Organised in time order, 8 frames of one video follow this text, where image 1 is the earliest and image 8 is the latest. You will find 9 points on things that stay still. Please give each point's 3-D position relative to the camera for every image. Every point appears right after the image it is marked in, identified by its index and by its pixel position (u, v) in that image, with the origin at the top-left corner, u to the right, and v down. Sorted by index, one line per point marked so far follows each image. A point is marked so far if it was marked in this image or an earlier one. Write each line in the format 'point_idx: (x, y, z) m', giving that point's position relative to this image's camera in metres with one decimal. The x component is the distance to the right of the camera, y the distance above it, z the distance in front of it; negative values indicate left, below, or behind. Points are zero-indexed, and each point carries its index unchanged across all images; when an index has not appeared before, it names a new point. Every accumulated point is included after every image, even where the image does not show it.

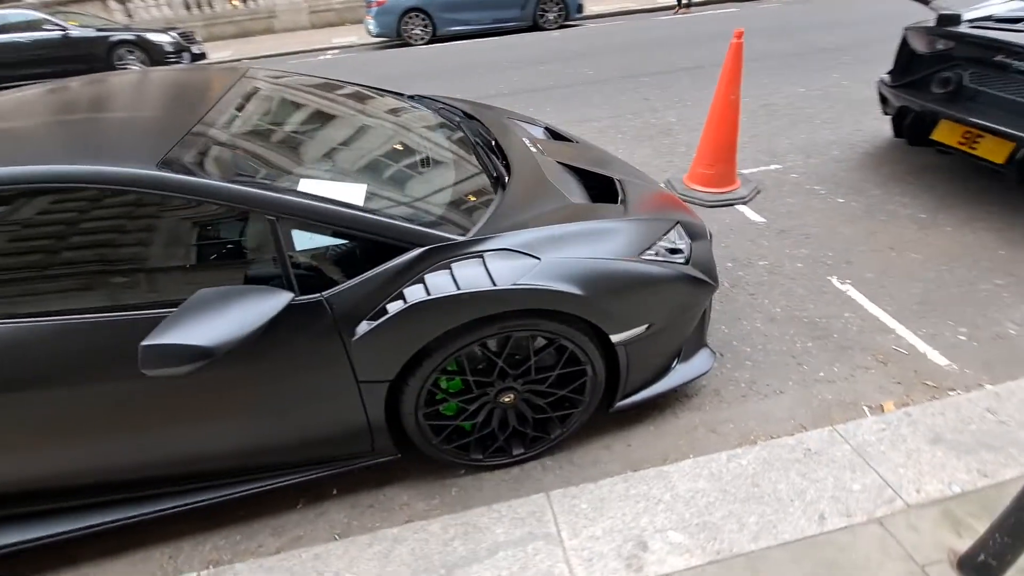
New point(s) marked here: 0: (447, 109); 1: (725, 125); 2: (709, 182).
0: (-0.5, +1.4, +3.7) m
1: (+1.8, +1.4, +4.3) m
2: (+1.8, +1.0, +4.6) m
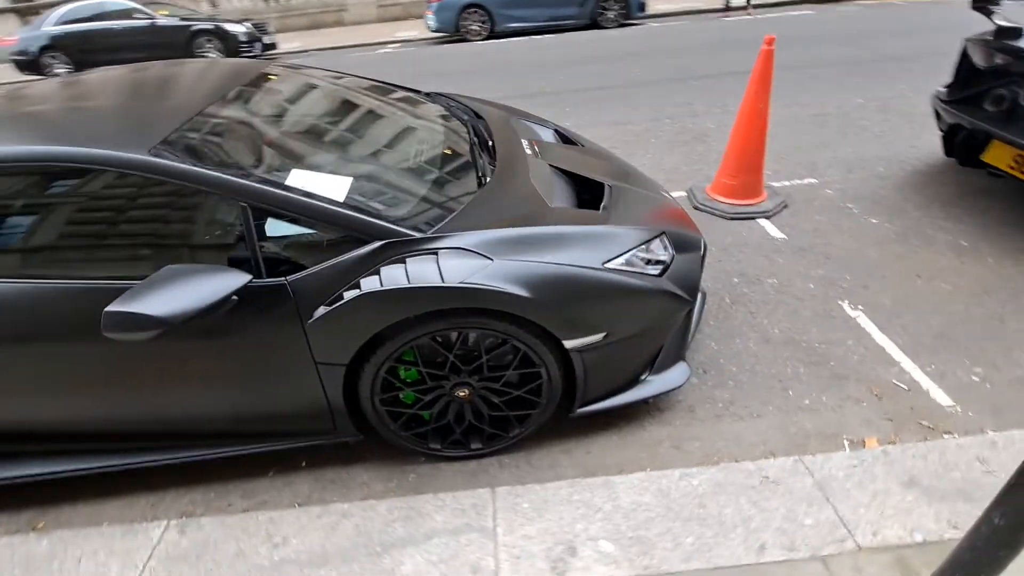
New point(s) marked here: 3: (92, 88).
0: (-0.4, +1.4, +3.8) m
1: (+2.0, +1.3, +4.2) m
2: (+1.9, +0.8, +4.4) m
3: (-2.1, +1.0, +2.6) m
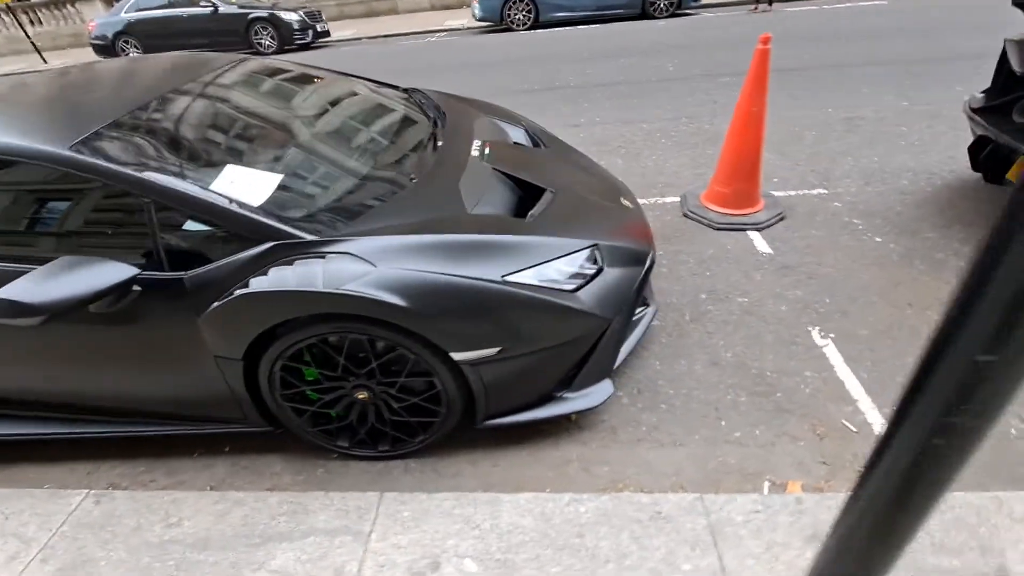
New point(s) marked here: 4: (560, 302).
0: (-0.5, +1.4, +3.8) m
1: (+1.8, +1.2, +3.9) m
2: (+1.8, +0.7, +4.1) m
3: (-2.4, +1.1, +2.8) m
4: (+0.2, -0.1, +2.3) m
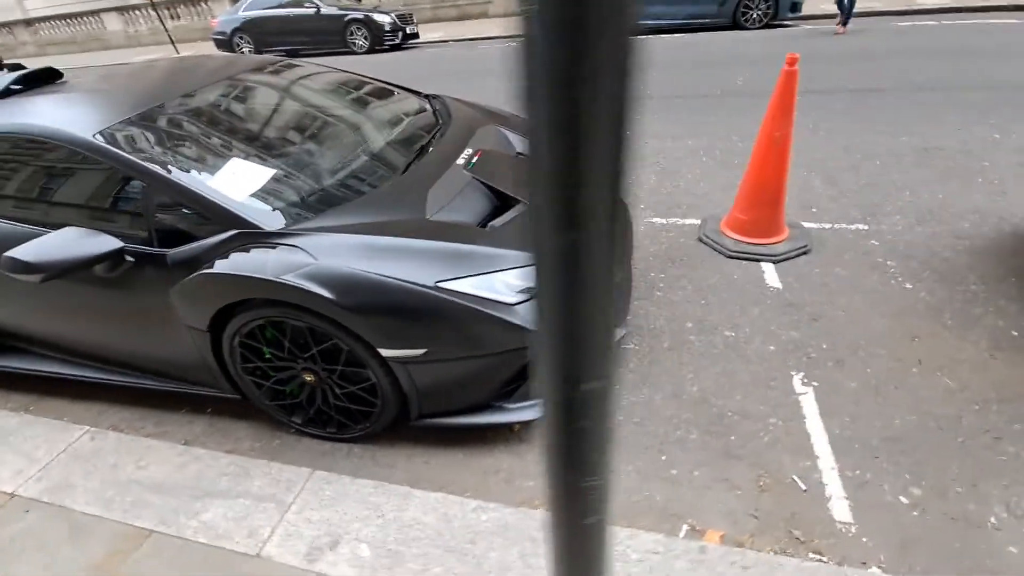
0: (-0.4, +1.4, +3.9) m
1: (+1.9, +0.9, +3.7) m
2: (+1.8, +0.5, +3.9) m
3: (-2.5, +1.4, +3.2) m
4: (-0.1, -0.1, +2.3) m
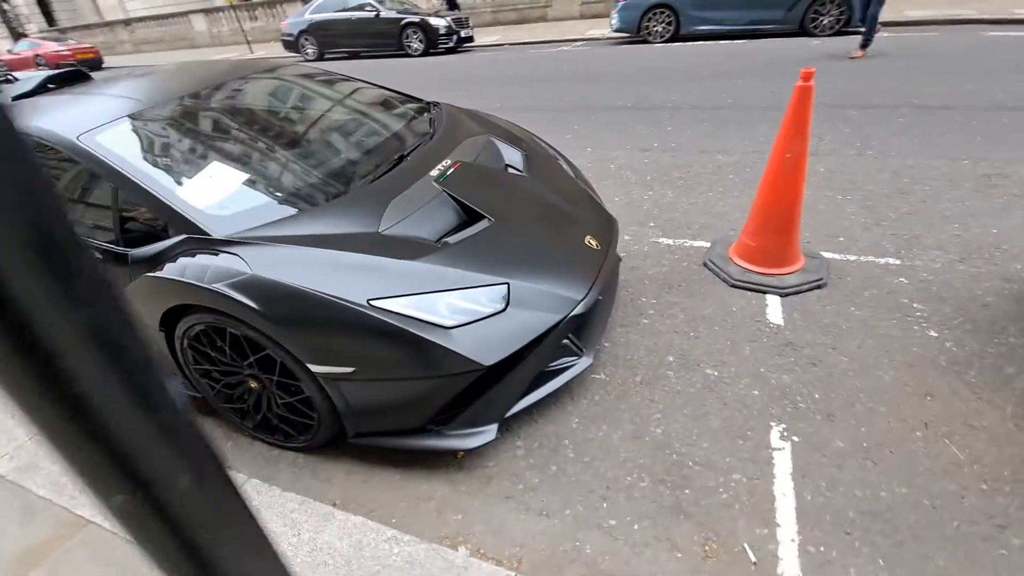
0: (-0.4, +1.3, +3.9) m
1: (+1.8, +0.7, +3.3) m
2: (+1.7, +0.2, +3.6) m
3: (-2.5, +1.4, +3.4) m
4: (-0.4, -0.2, +2.2) m
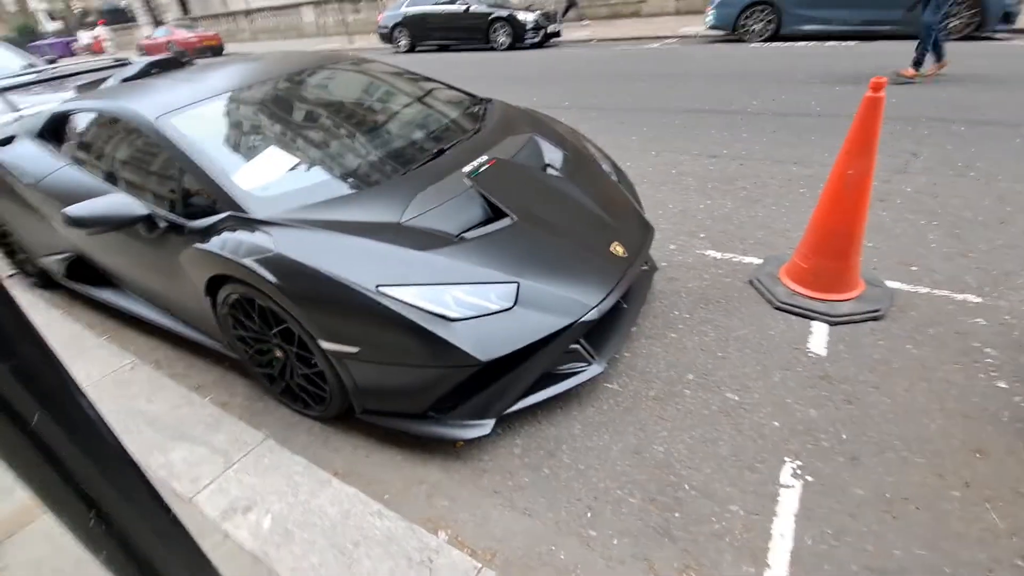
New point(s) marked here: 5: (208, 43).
0: (0.0, +1.4, +3.9) m
1: (+2.0, +0.5, +3.1) m
2: (+2.0, +0.1, +3.4) m
3: (-2.2, +1.7, +3.7) m
4: (-0.4, -0.2, +2.3) m
5: (-12.1, +9.7, +19.6) m
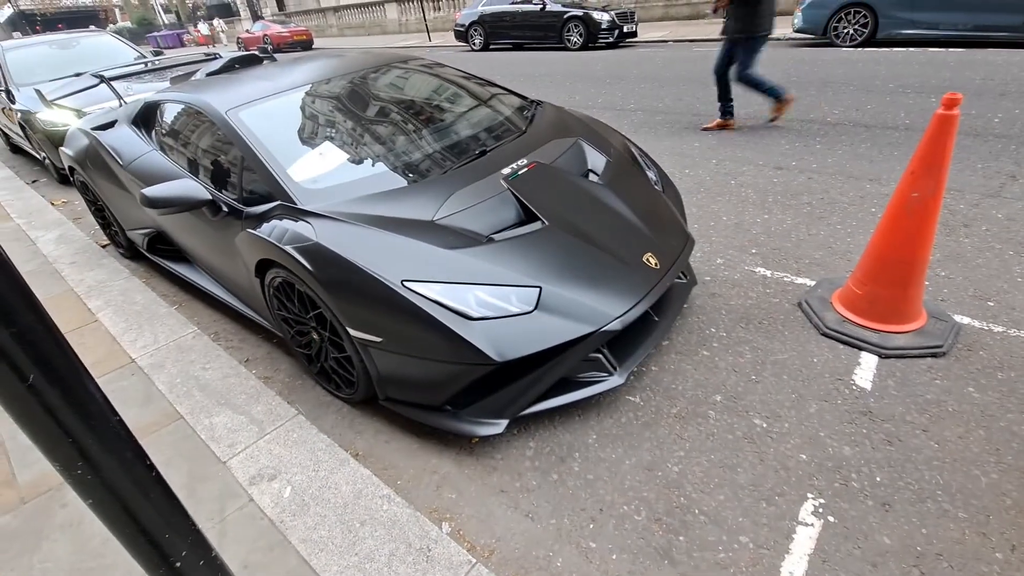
0: (+0.4, +1.4, +3.9) m
1: (+2.2, +0.3, +2.8) m
2: (+2.2, -0.1, +3.1) m
3: (-1.8, +1.8, +4.0) m
4: (-0.3, -0.2, +2.4) m
5: (-9.0, +10.6, +20.9) m
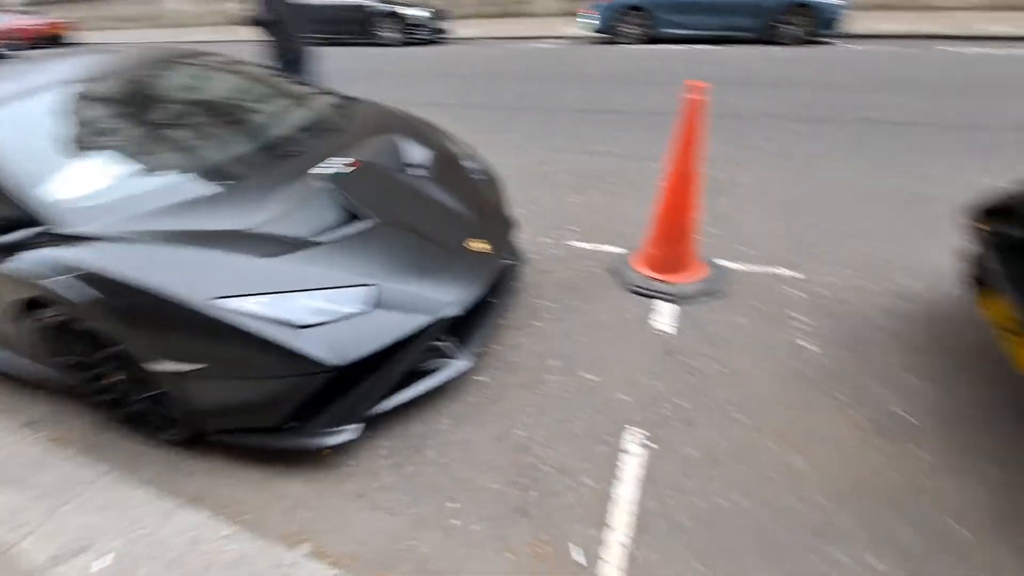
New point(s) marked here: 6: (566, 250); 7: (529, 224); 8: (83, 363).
0: (-1.1, +1.4, +3.8) m
1: (+1.1, +0.6, +3.4) m
2: (+1.1, +0.2, +3.7) m
3: (-3.2, +1.5, +3.3) m
4: (-1.0, -0.2, +2.2) m
5: (-16.1, +8.9, +17.2) m
6: (+0.4, +0.3, +4.1) m
7: (+0.2, +0.6, +4.5) m
8: (-2.1, -0.4, +2.5) m
